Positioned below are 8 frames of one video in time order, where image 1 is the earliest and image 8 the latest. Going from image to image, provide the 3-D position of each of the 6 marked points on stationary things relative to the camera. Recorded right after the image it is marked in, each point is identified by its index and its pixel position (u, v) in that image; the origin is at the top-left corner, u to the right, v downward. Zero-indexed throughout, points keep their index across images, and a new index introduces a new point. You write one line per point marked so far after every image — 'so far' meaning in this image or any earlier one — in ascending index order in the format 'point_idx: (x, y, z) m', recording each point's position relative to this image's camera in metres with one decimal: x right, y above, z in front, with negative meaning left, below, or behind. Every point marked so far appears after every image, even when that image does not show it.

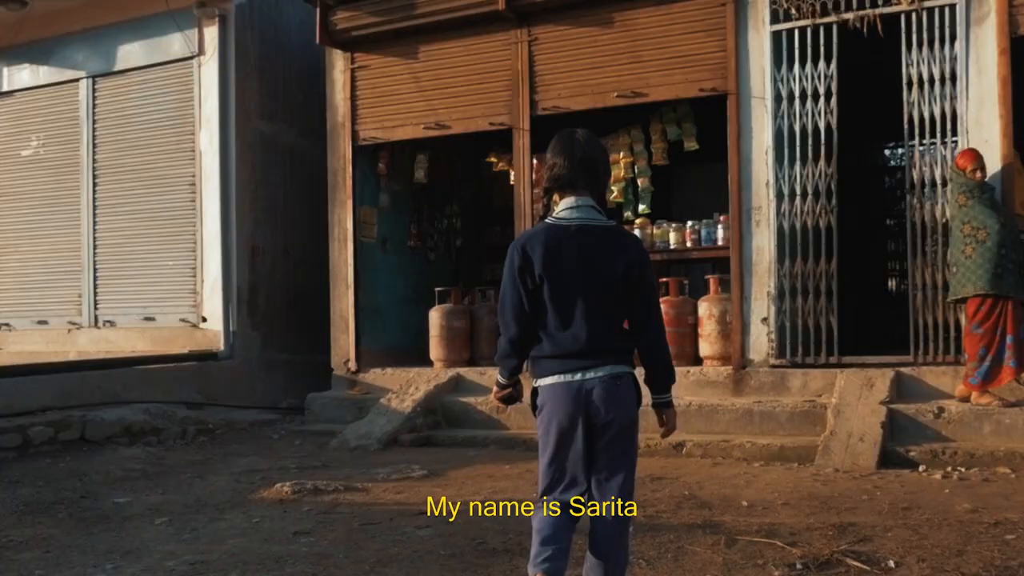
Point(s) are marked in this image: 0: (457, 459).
0: (-0.4, -1.4, +7.8) m
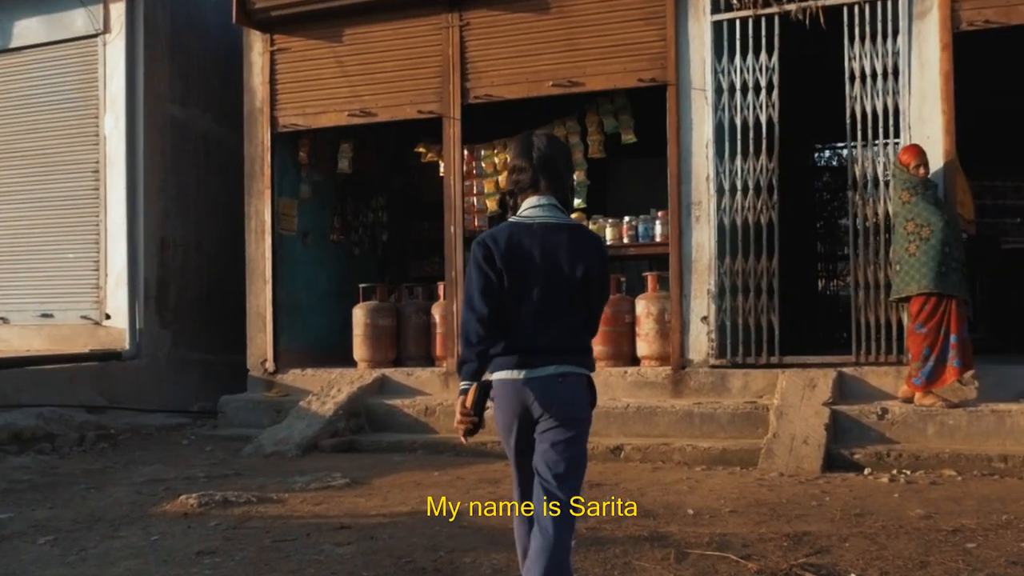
0: (-1.0, -1.3, +7.3) m
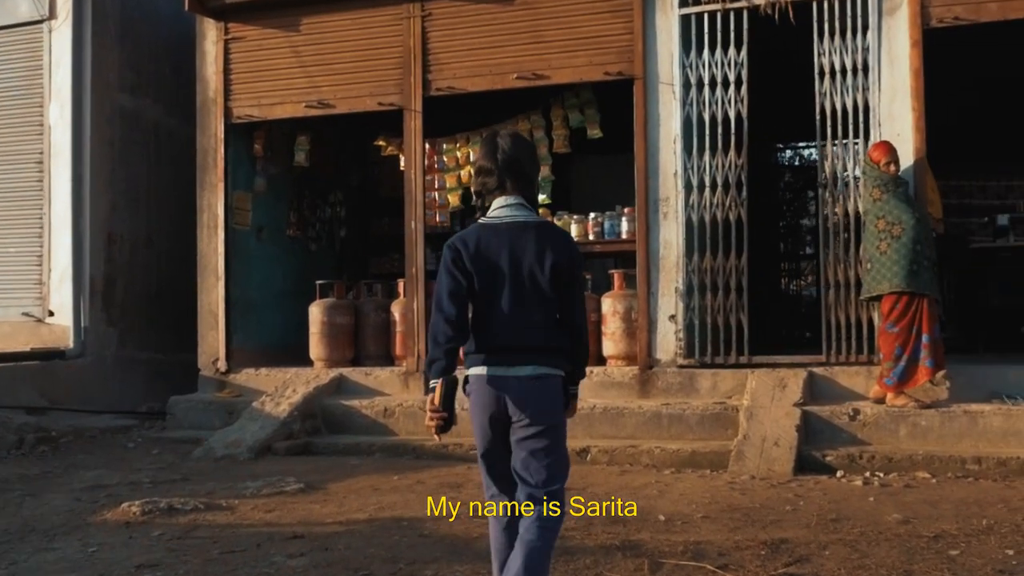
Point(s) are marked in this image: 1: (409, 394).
0: (-1.3, -1.3, +7.0) m
1: (-0.9, -0.9, +8.2) m
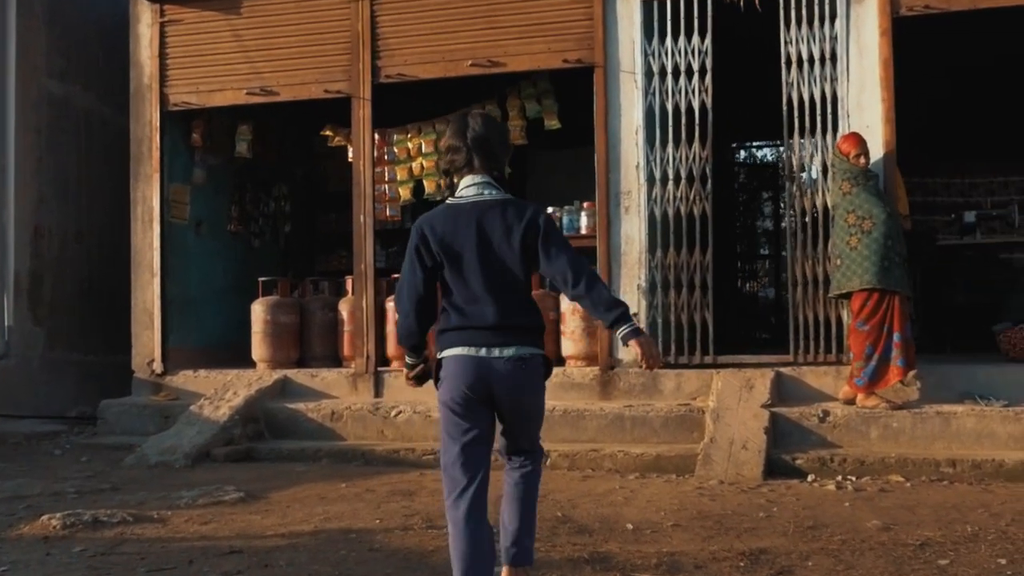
0: (-1.6, -1.3, +6.5) m
1: (-1.3, -0.9, +7.8) m
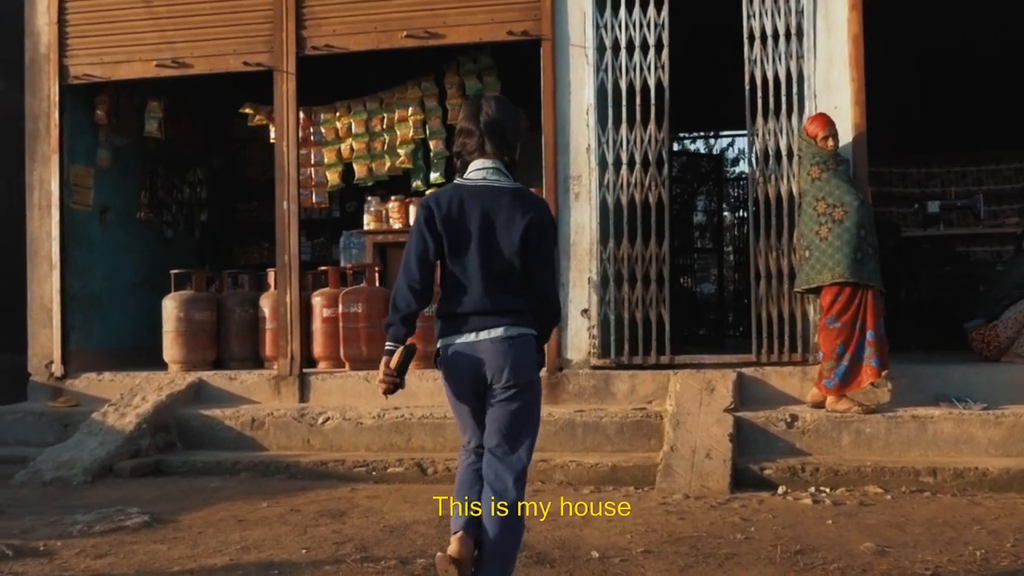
0: (-1.9, -1.3, +5.8) m
1: (-1.7, -0.8, +7.1) m
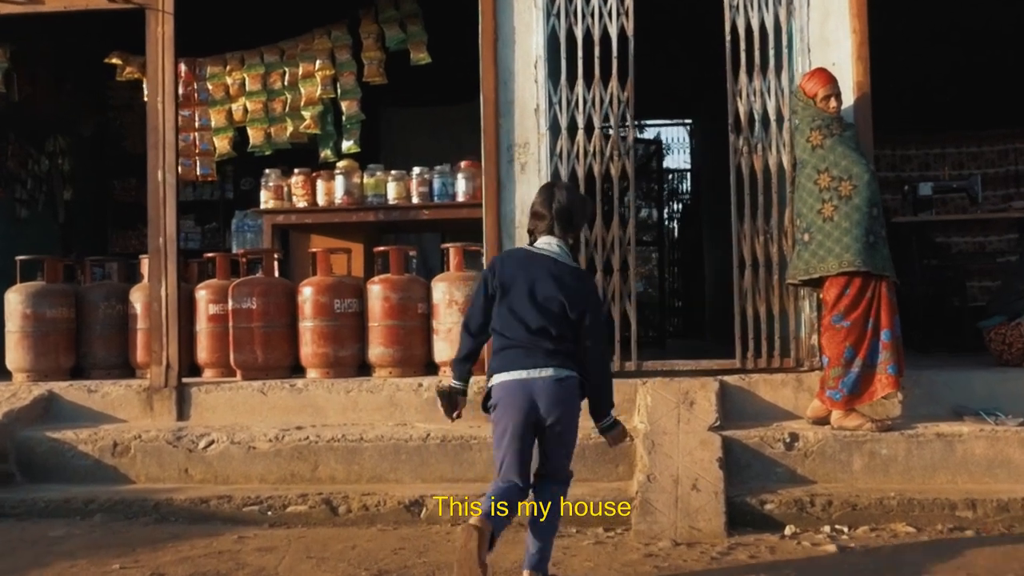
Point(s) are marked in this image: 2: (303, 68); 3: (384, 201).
0: (-2.2, -1.2, +4.4) m
1: (-2.1, -0.8, +5.7) m
2: (-1.3, +1.4, +6.1) m
3: (-0.8, +0.6, +6.1) m
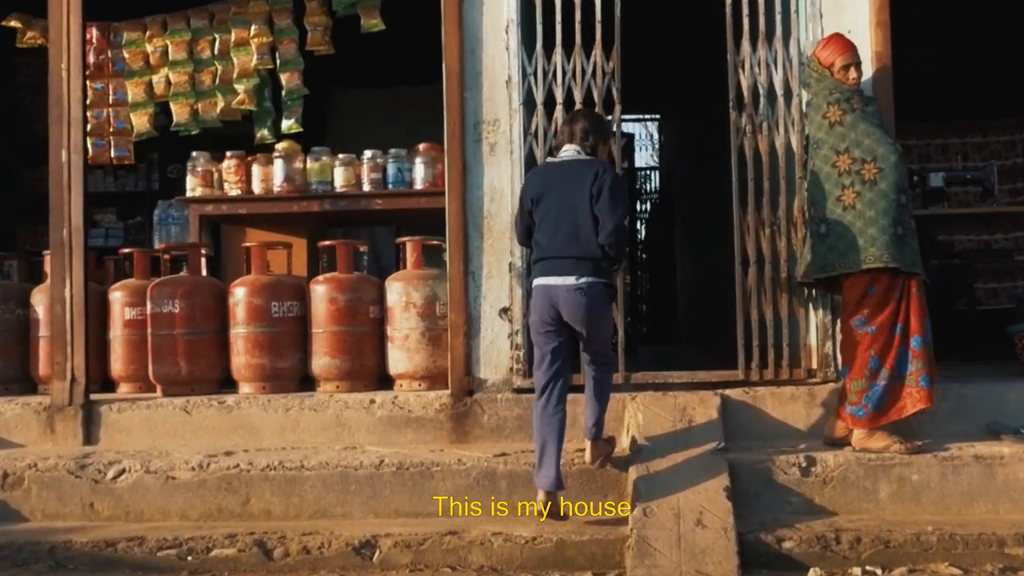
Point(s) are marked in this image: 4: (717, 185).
0: (-2.3, -1.2, +3.5) m
1: (-2.3, -0.8, +4.8) m
2: (-1.5, +1.4, +5.3) m
3: (-1.0, +0.6, +5.3) m
4: (+1.5, +0.8, +7.1) m
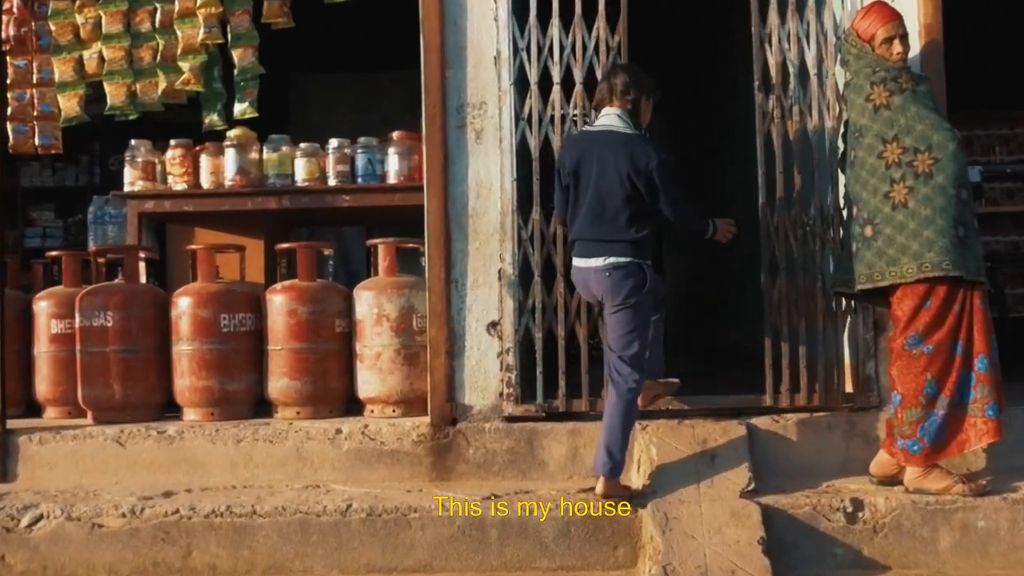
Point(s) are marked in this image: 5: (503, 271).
0: (-2.3, -1.2, +2.8) m
1: (-2.3, -0.8, +4.1) m
2: (-1.6, +1.4, +4.6) m
3: (-1.1, +0.5, +4.6) m
4: (+1.4, +0.7, +6.5) m
5: (0.0, +0.1, +4.1) m
